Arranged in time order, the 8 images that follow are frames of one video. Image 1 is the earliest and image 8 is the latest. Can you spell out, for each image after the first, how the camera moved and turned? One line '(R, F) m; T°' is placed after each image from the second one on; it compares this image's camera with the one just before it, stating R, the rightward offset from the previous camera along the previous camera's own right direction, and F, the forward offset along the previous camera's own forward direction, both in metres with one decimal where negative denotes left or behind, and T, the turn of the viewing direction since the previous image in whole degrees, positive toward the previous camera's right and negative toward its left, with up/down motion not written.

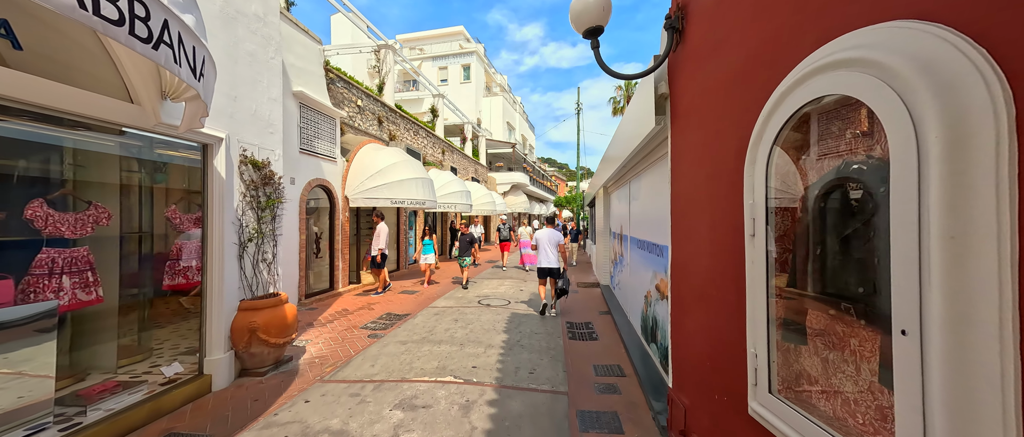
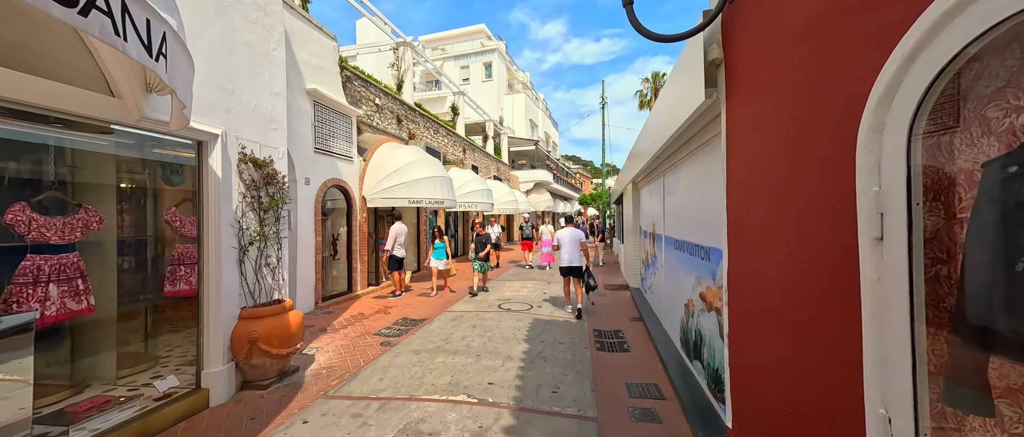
(+0.1, +0.5) m; -4°
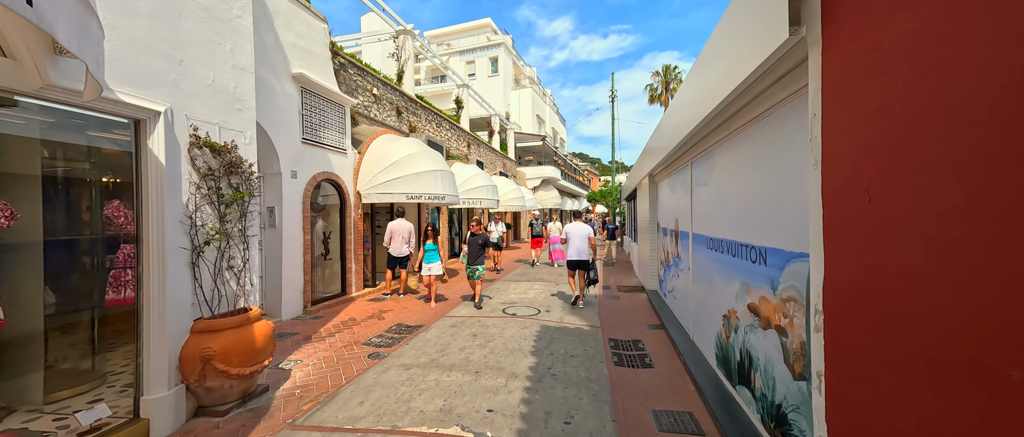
(0.0, +0.7) m; -1°
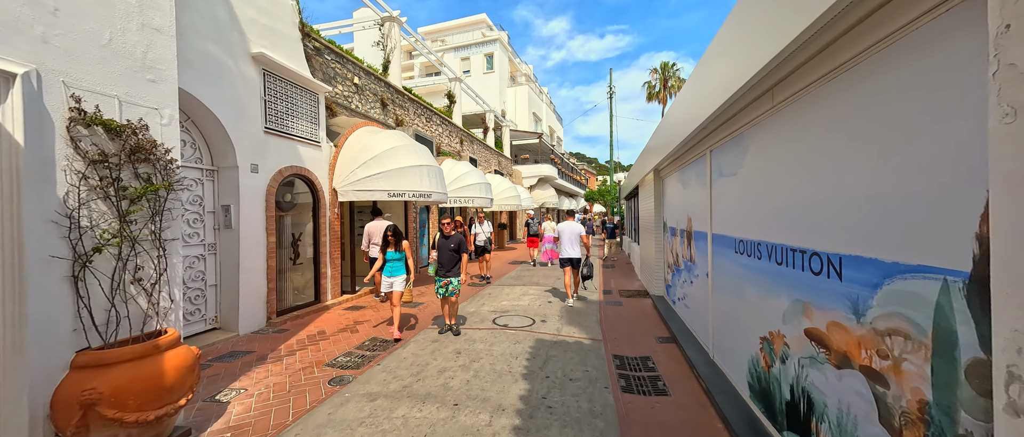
(+0.1, +0.7) m; 0°
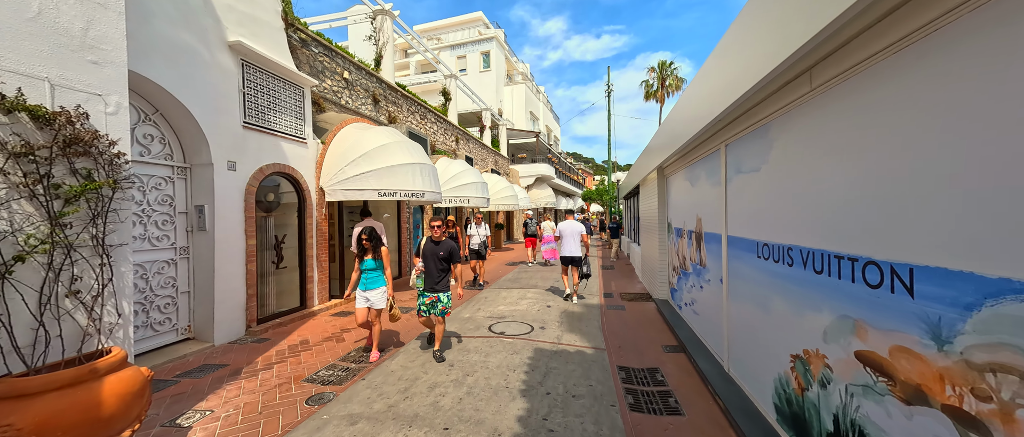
(0.0, +0.4) m; 0°
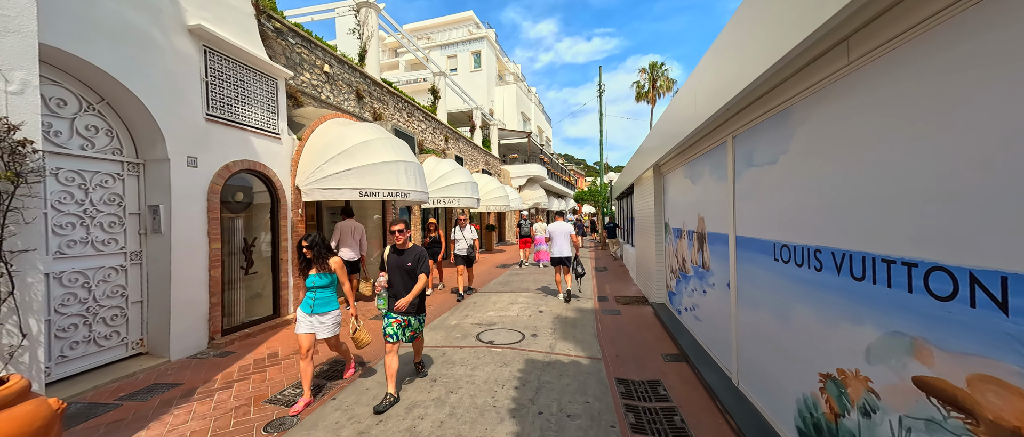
(0.0, +0.4) m; +1°
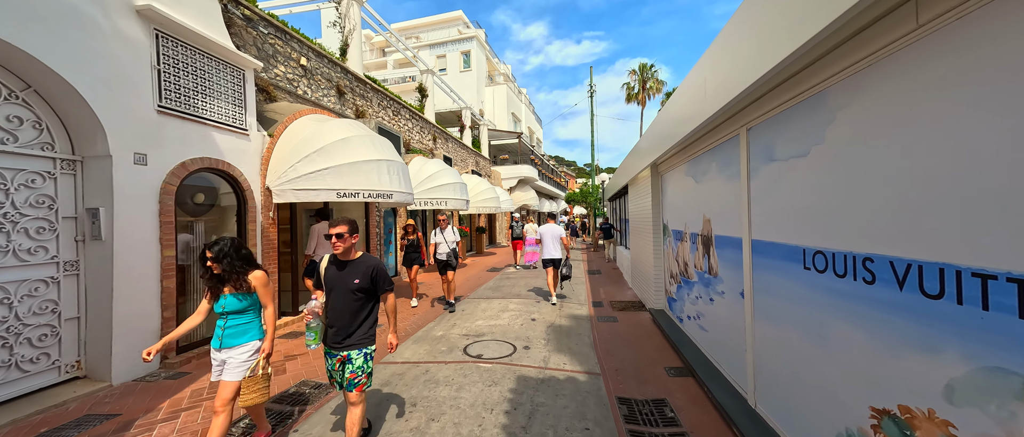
(0.0, +0.4) m; +2°
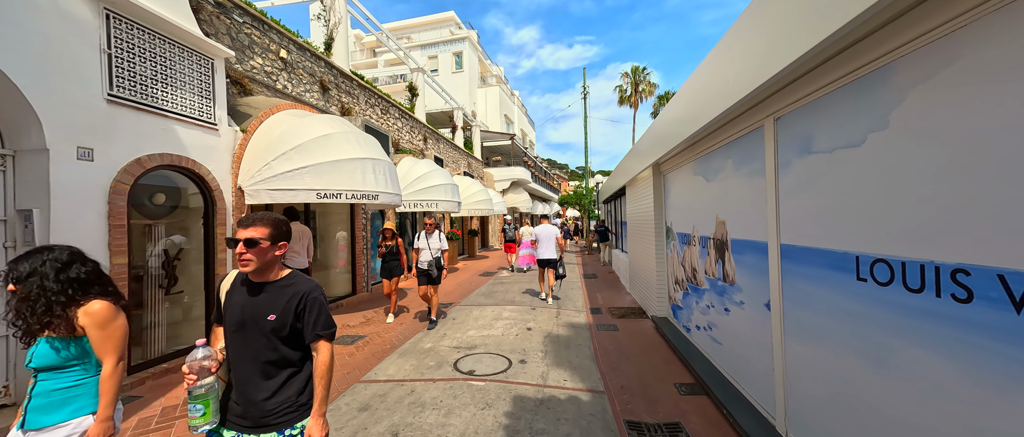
(0.0, +0.4) m; +1°
